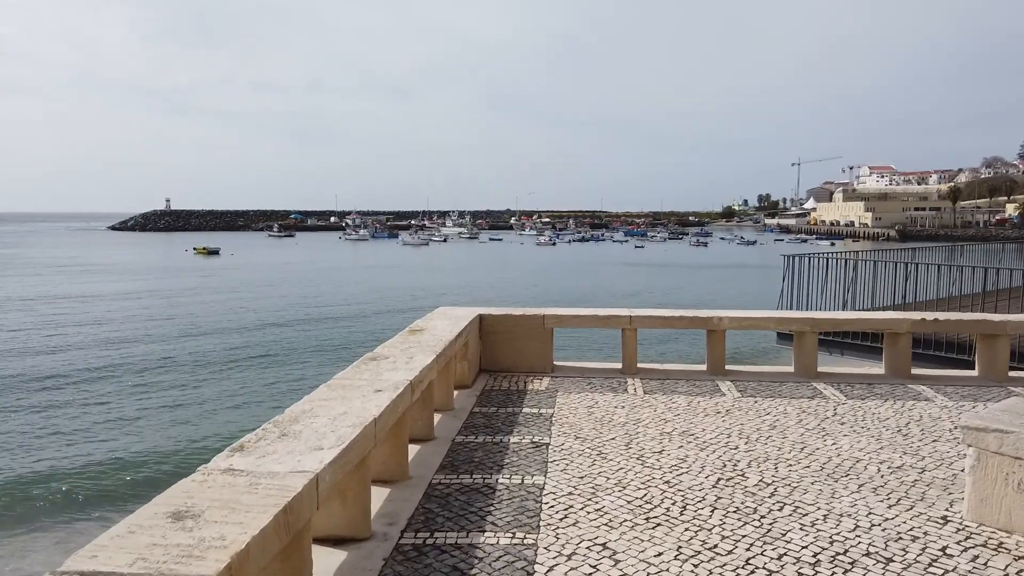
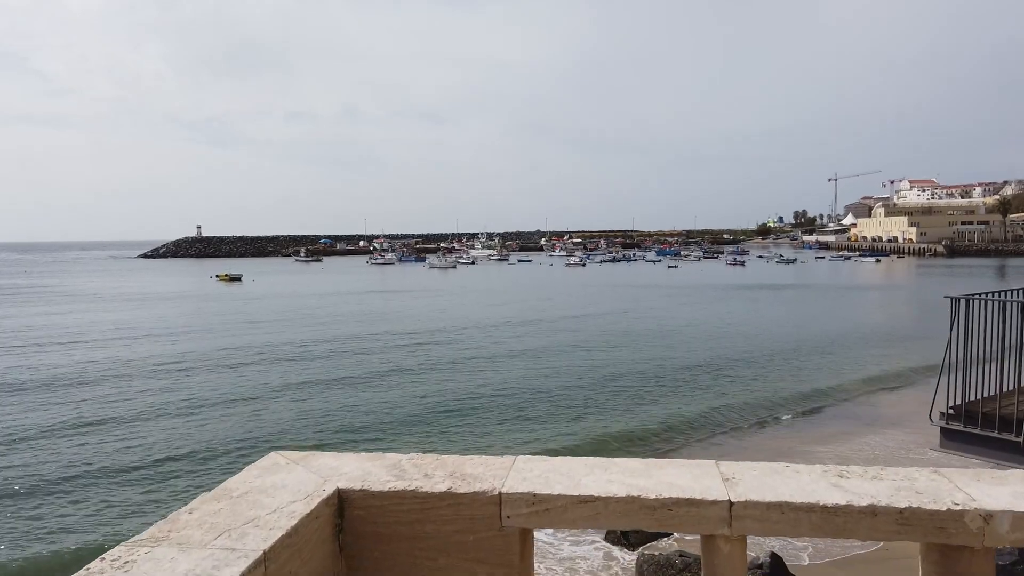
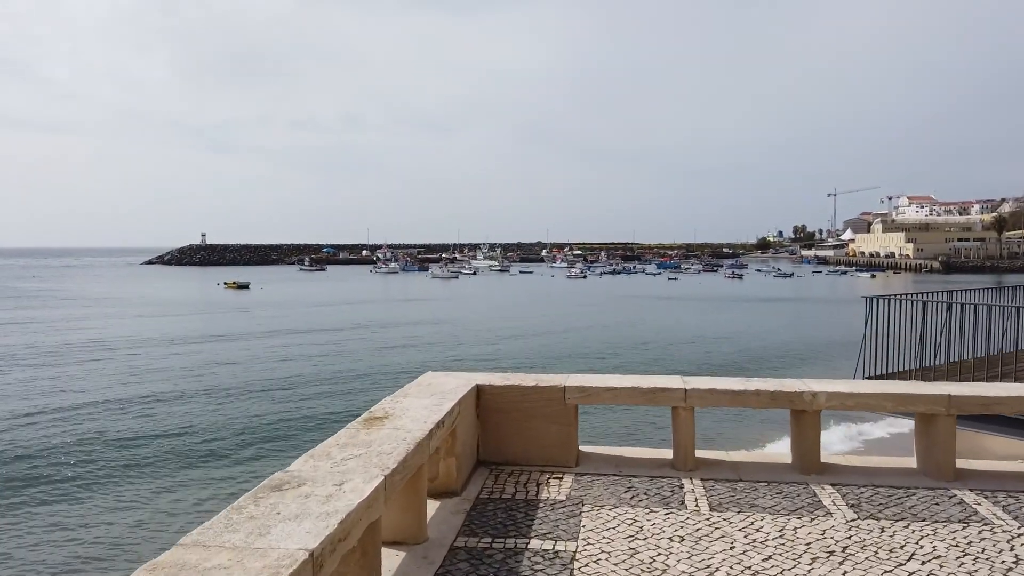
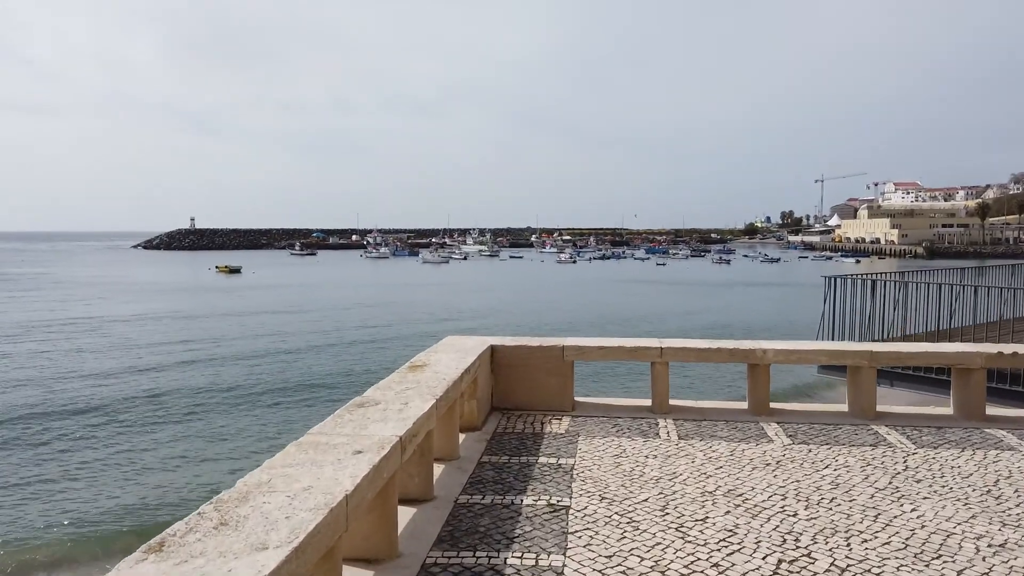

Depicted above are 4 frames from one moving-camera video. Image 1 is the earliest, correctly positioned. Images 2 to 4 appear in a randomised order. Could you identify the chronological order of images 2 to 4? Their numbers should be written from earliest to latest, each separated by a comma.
4, 3, 2
